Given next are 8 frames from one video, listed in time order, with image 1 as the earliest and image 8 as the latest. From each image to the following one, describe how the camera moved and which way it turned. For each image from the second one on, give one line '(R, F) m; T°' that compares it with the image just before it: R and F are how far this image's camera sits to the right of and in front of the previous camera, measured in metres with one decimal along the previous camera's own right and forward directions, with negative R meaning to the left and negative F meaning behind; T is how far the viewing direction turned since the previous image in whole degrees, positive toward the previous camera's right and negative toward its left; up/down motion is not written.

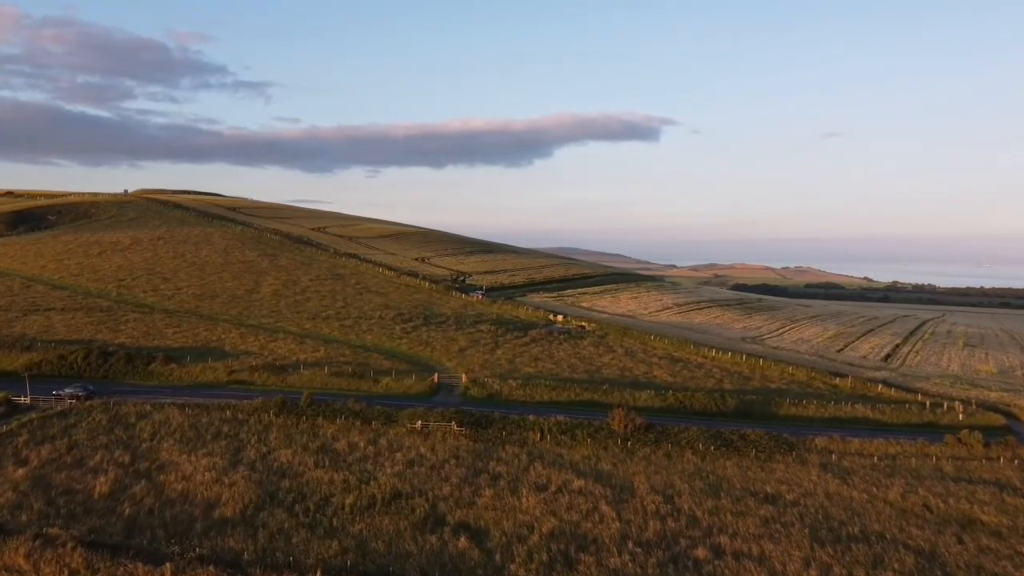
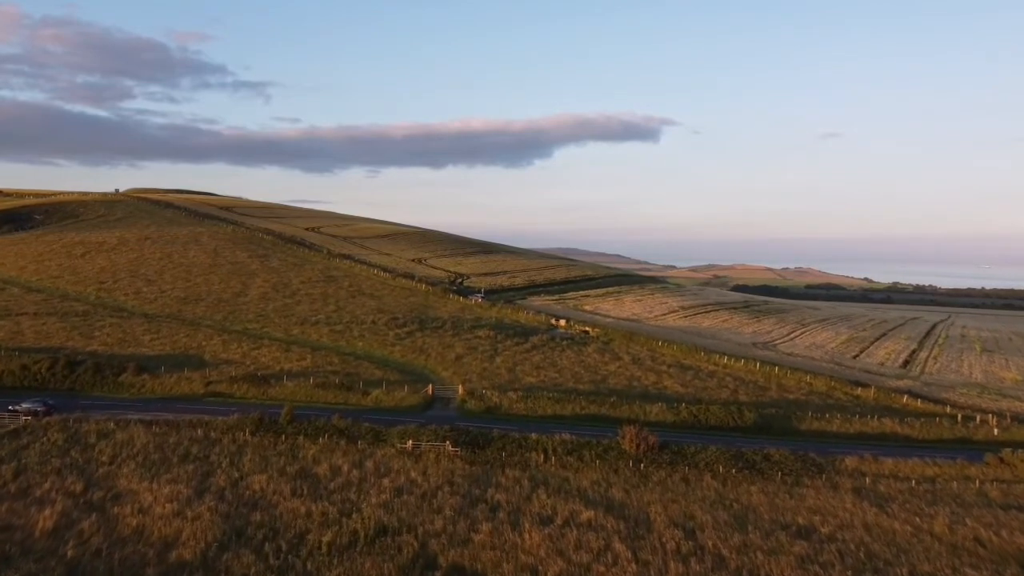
(0.0, +2.9) m; 0°
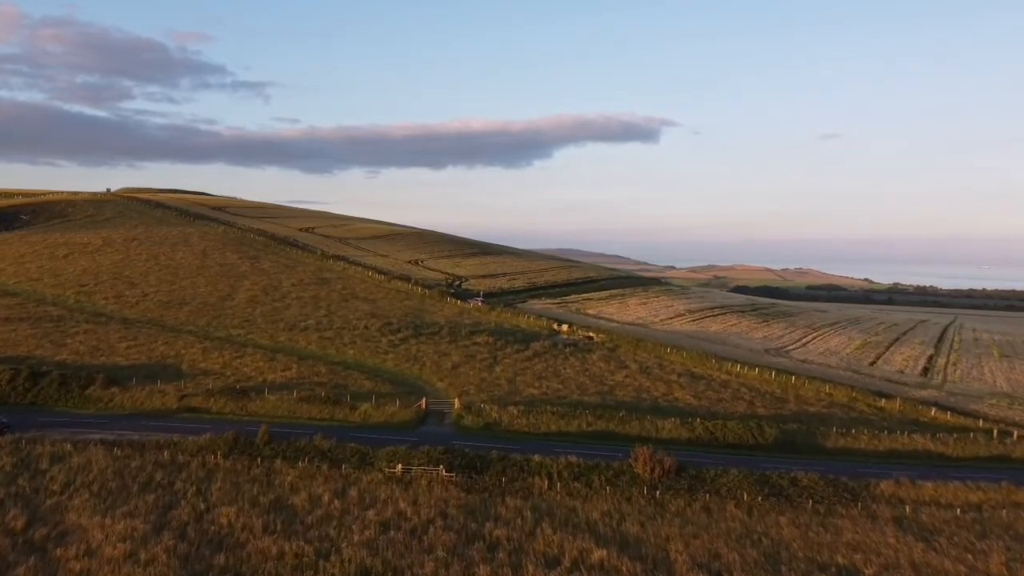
(0.0, +2.8) m; 0°
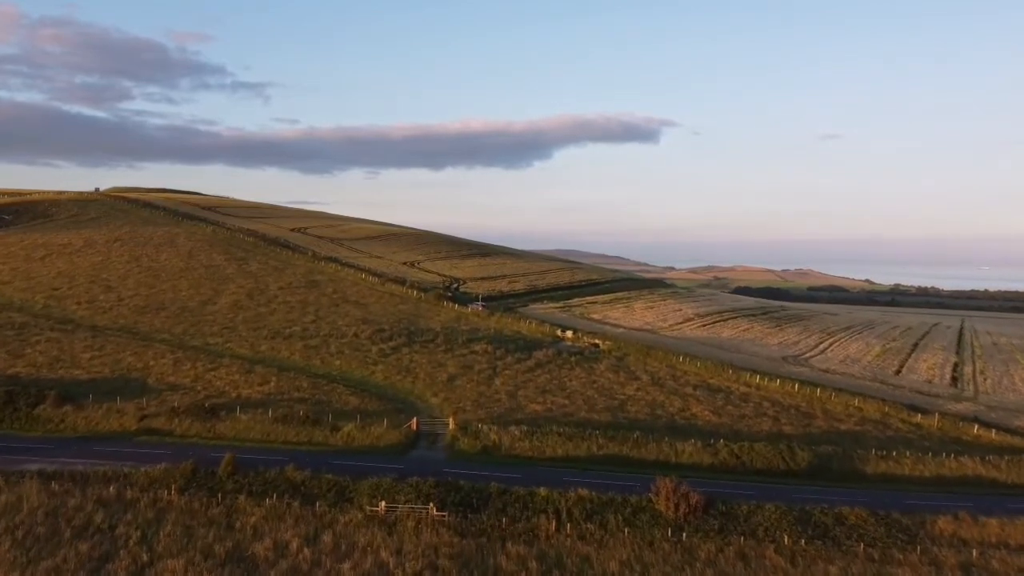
(-0.1, +3.6) m; 0°
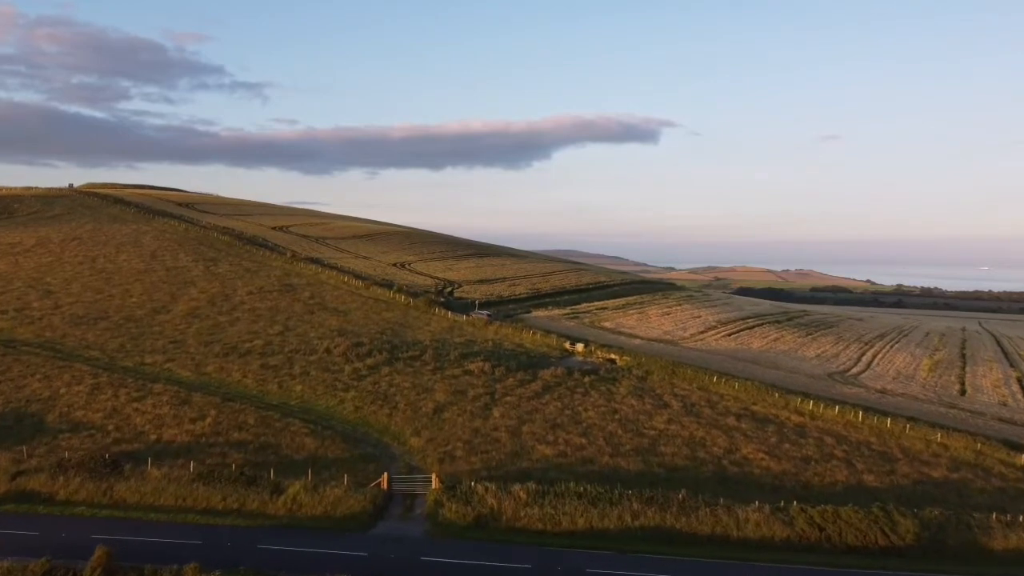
(-0.1, +7.5) m; 0°
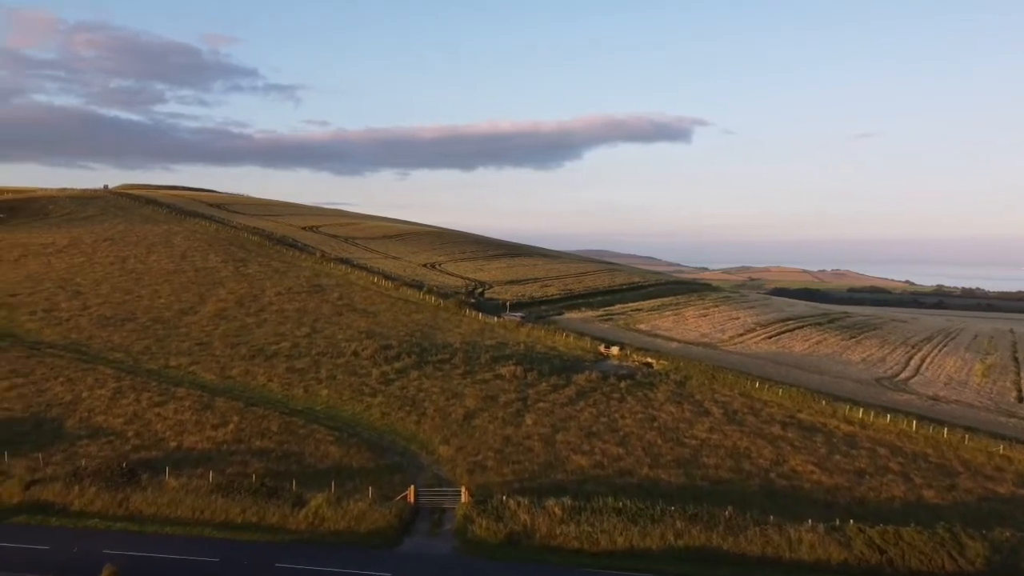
(-0.1, +1.3) m; -2°
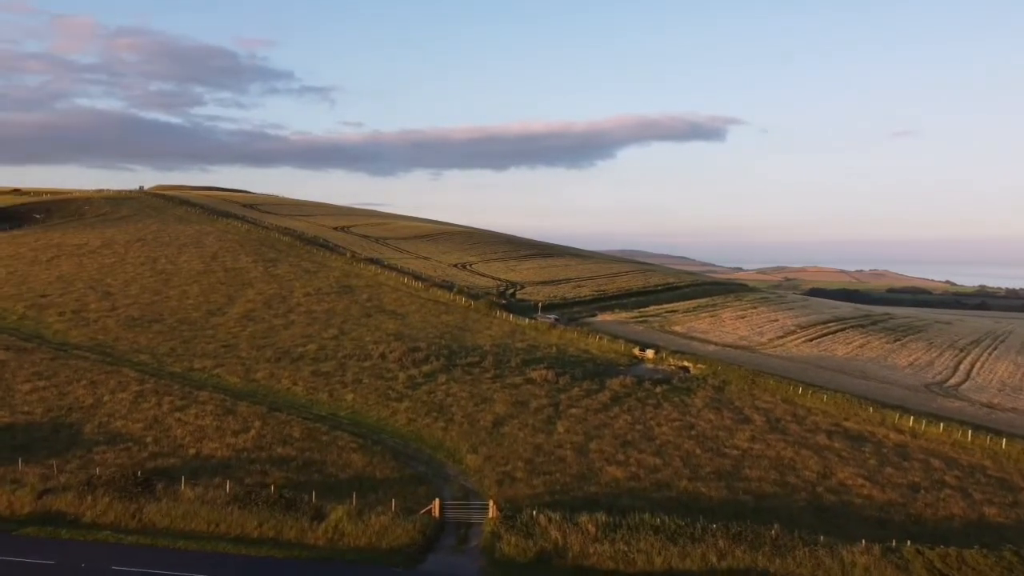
(0.0, +1.2) m; -2°
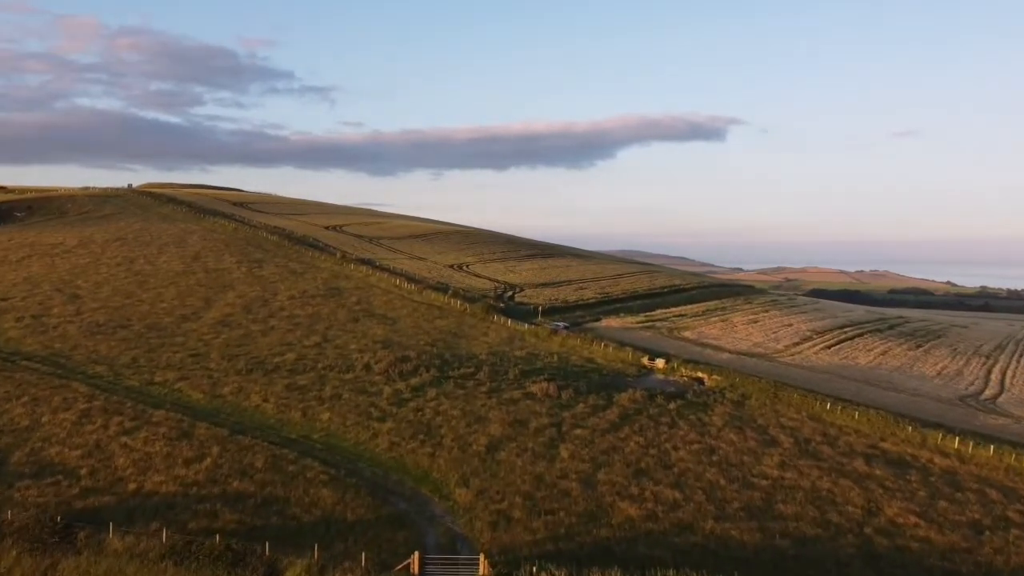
(+0.1, +3.5) m; 0°
